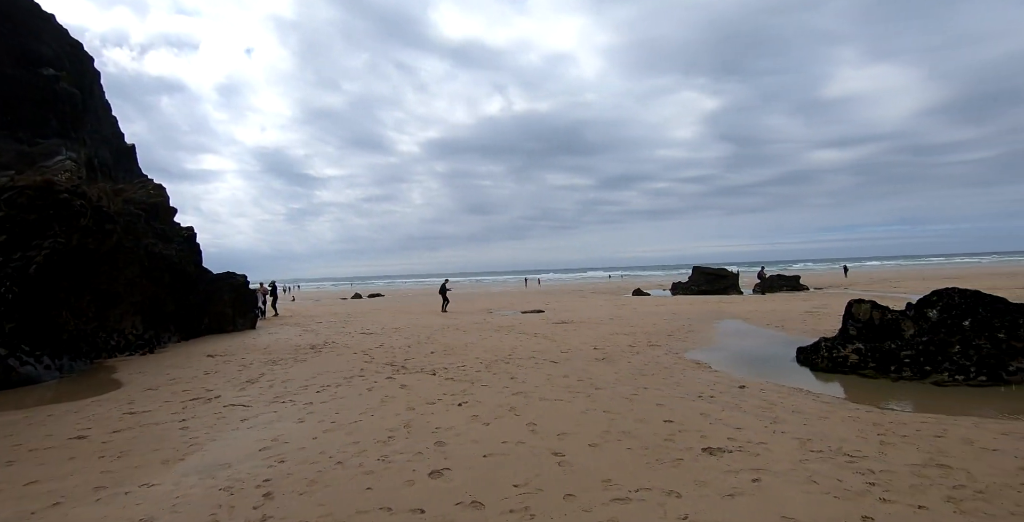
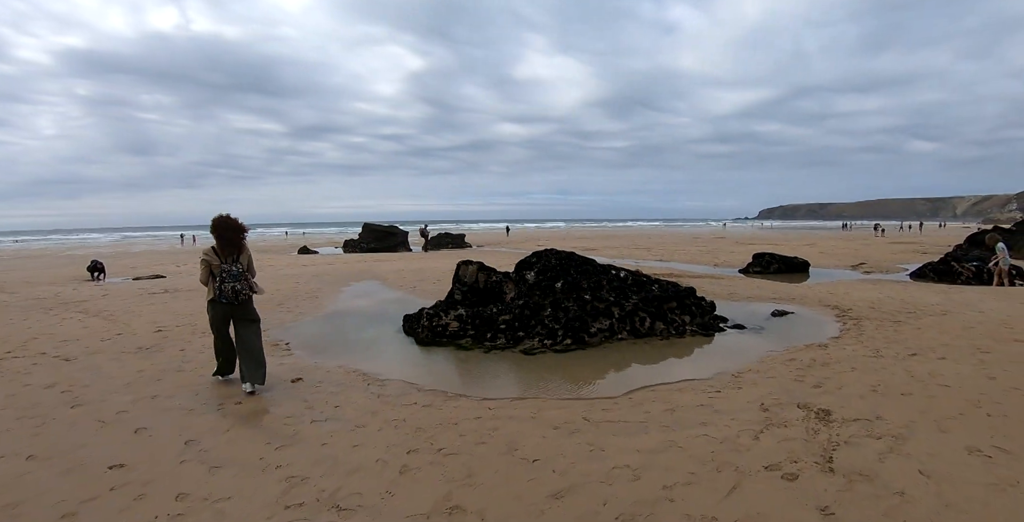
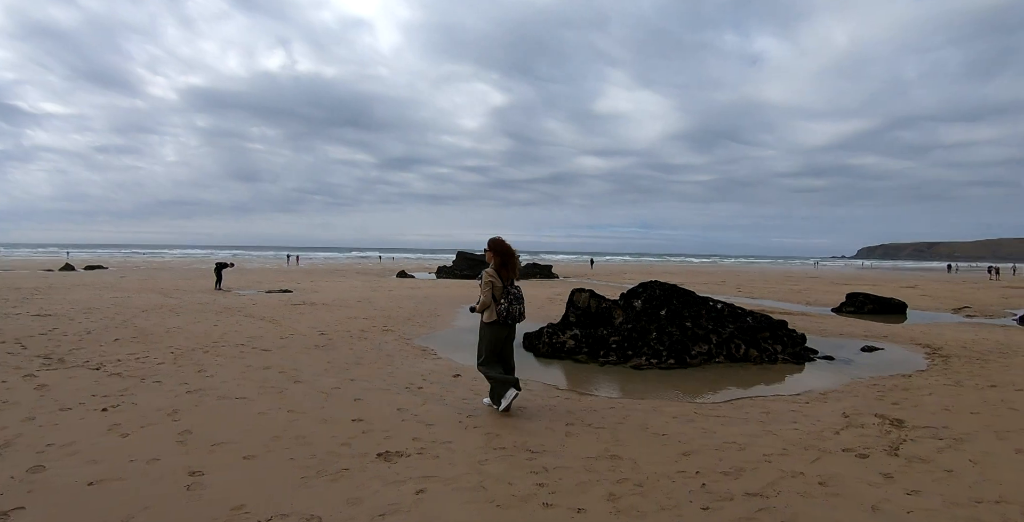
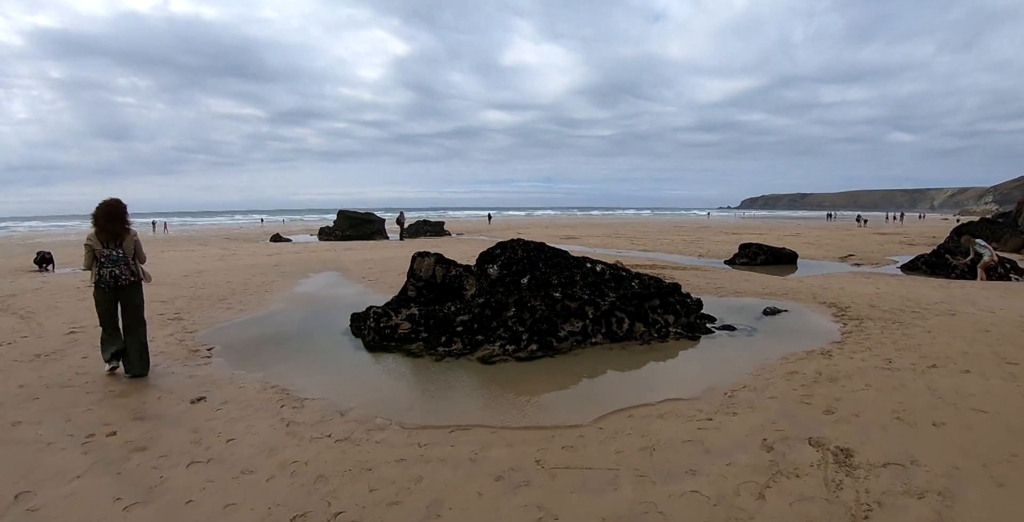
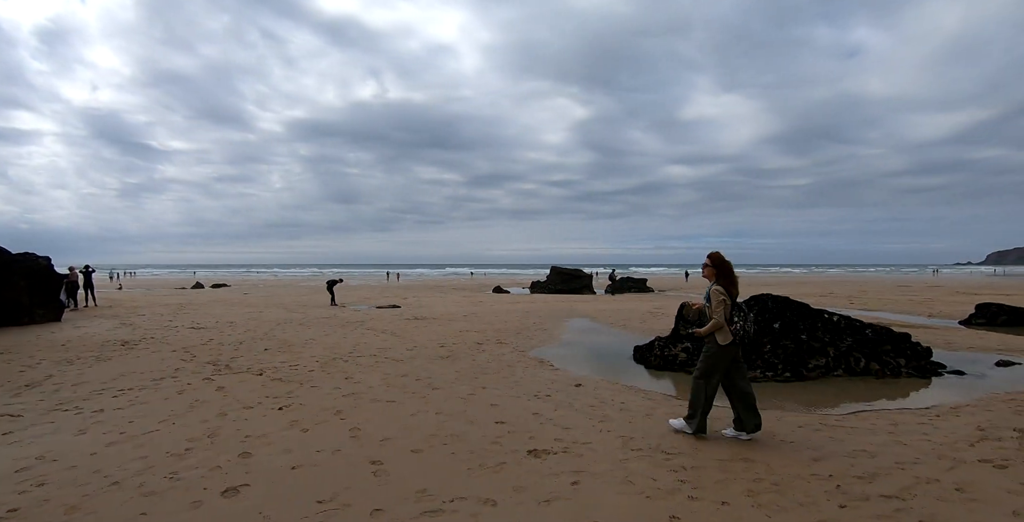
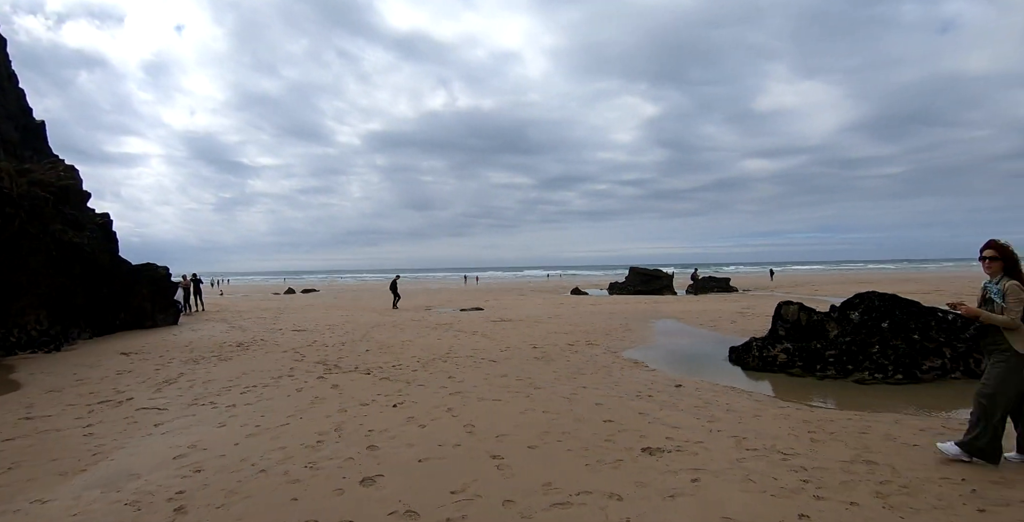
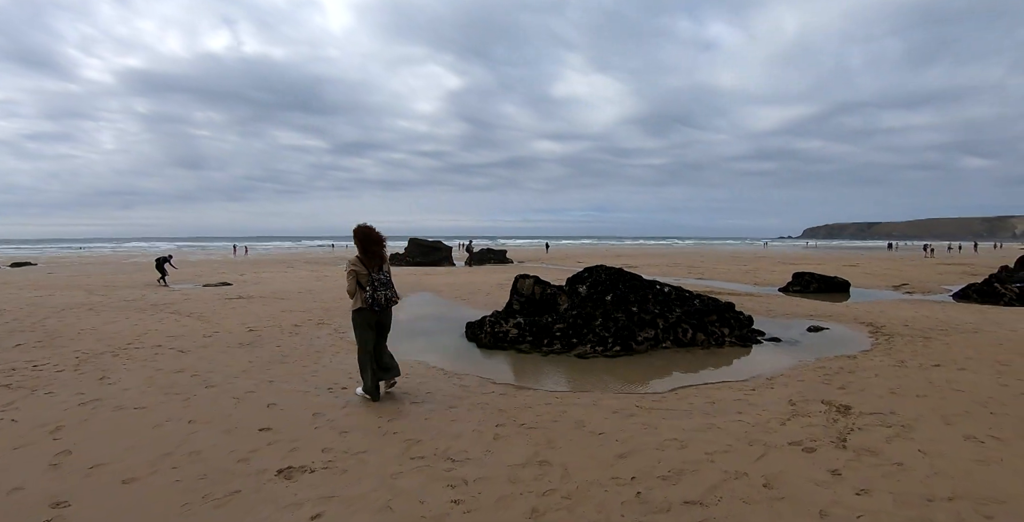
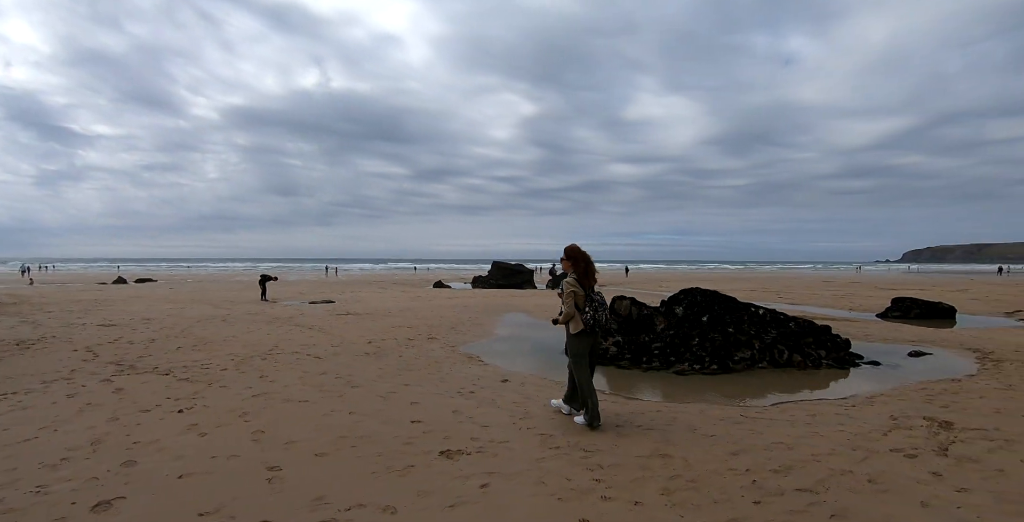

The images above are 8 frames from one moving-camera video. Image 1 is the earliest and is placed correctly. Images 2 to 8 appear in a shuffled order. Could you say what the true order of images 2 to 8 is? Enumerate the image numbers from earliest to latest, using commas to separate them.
6, 5, 8, 3, 7, 2, 4
